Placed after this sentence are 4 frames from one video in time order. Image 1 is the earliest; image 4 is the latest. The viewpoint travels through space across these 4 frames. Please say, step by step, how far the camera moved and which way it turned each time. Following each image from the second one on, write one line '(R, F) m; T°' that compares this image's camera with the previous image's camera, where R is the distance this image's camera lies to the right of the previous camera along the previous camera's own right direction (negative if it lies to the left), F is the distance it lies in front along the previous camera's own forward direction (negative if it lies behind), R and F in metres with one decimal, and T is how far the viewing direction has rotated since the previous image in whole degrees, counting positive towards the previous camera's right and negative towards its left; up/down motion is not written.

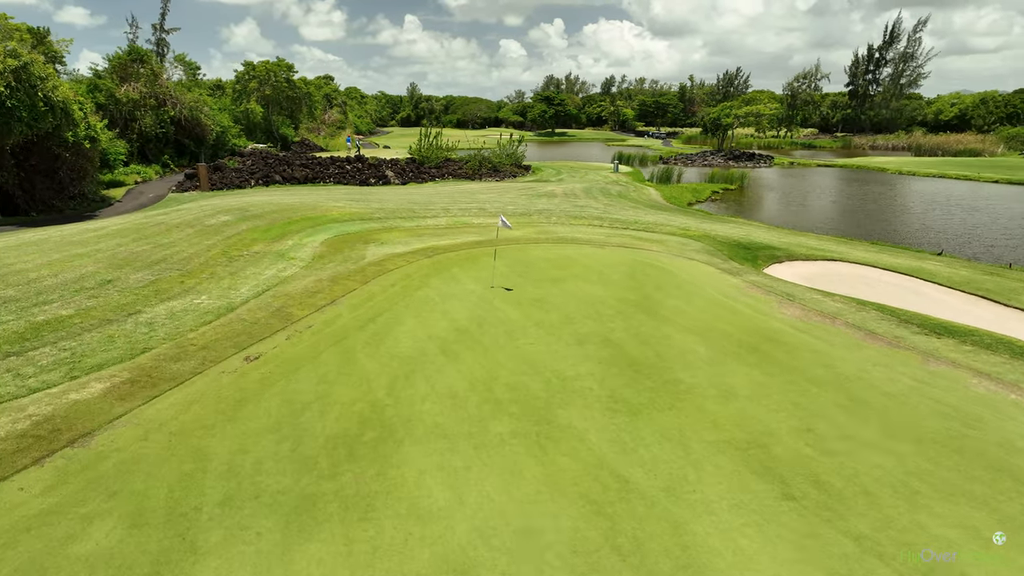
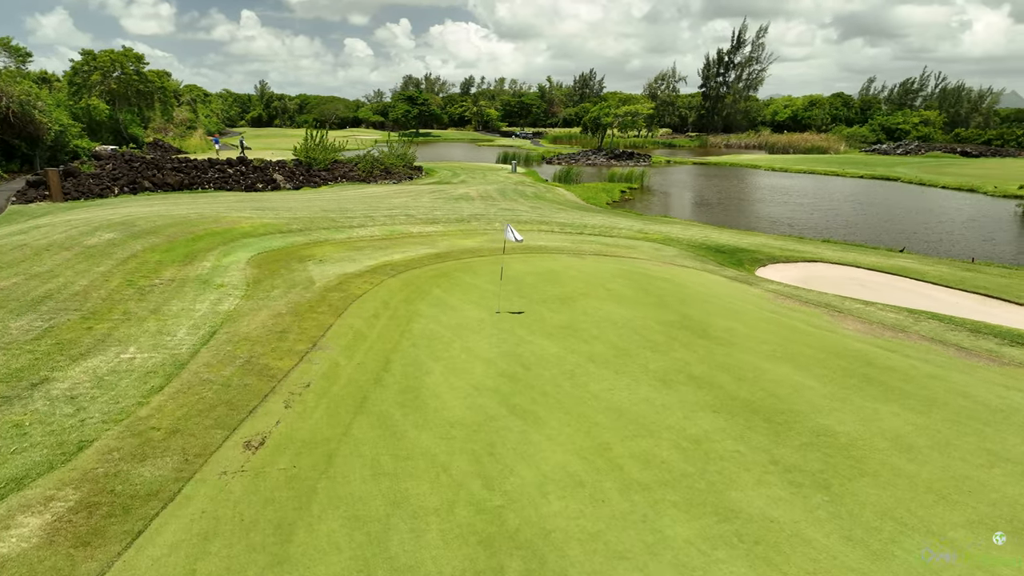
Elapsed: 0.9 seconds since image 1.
(-2.6, +2.8) m; +11°
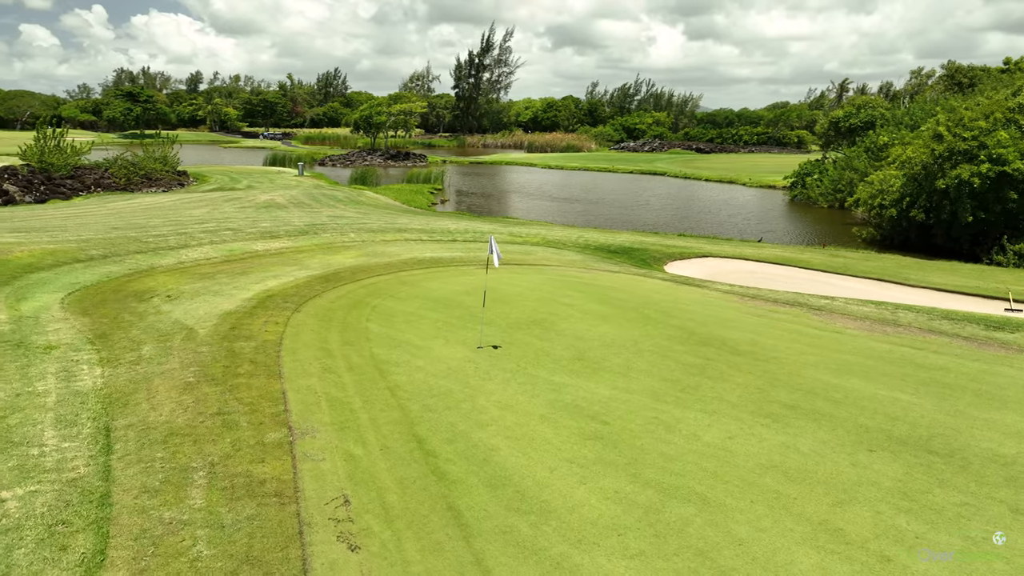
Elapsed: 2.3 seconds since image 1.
(-3.1, +3.0) m; +20°
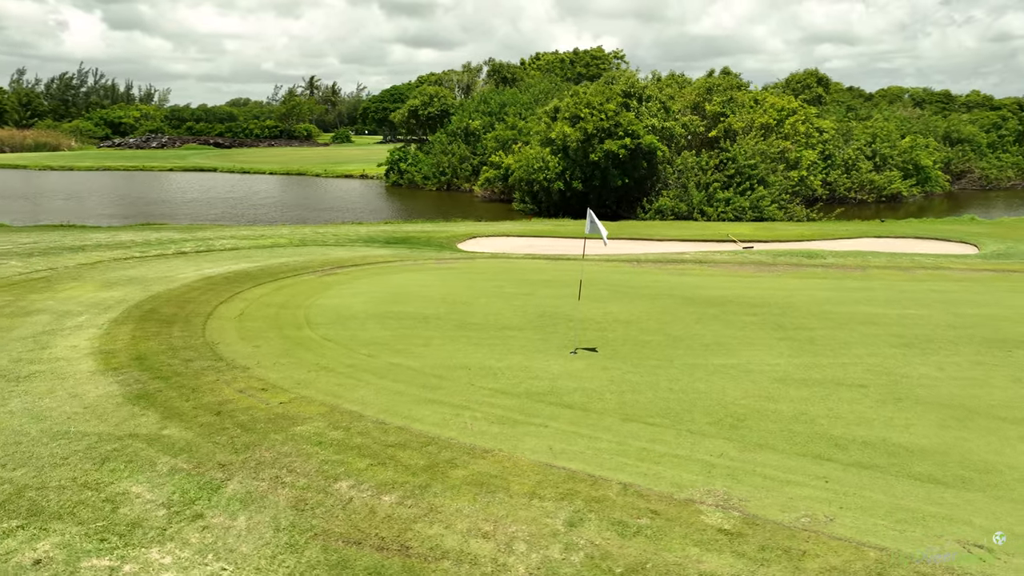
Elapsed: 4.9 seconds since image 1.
(-5.9, +4.3) m; +40°
